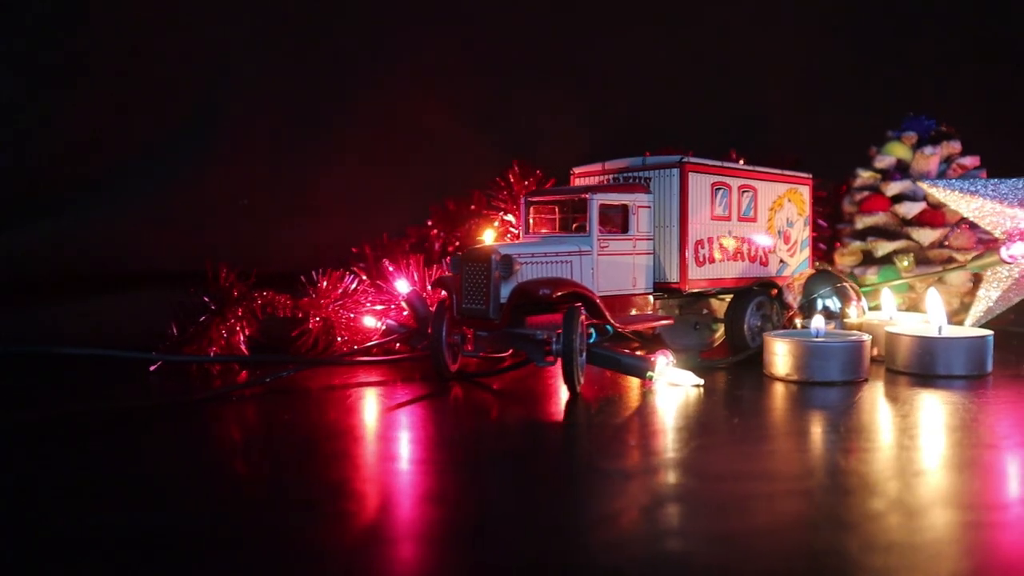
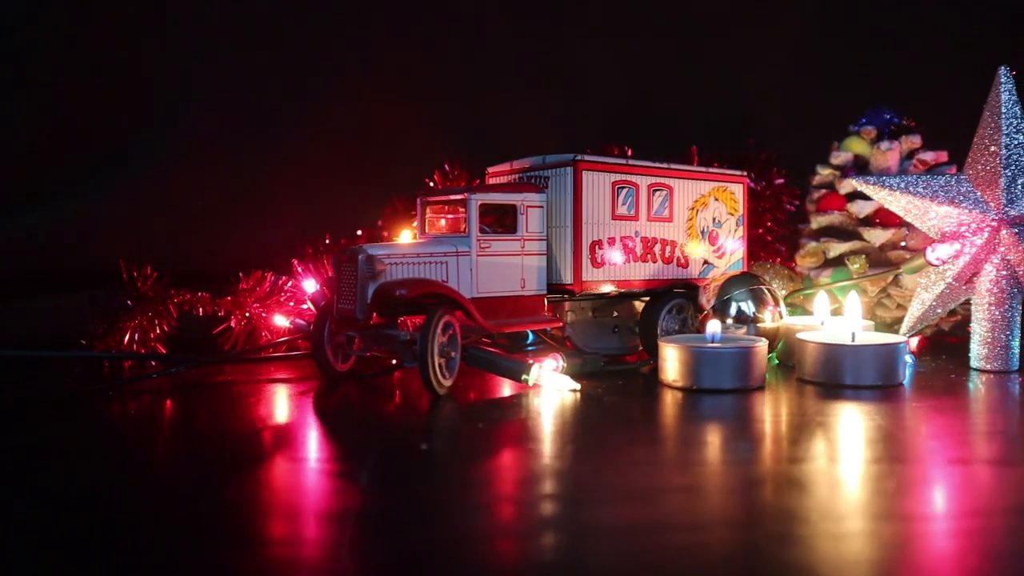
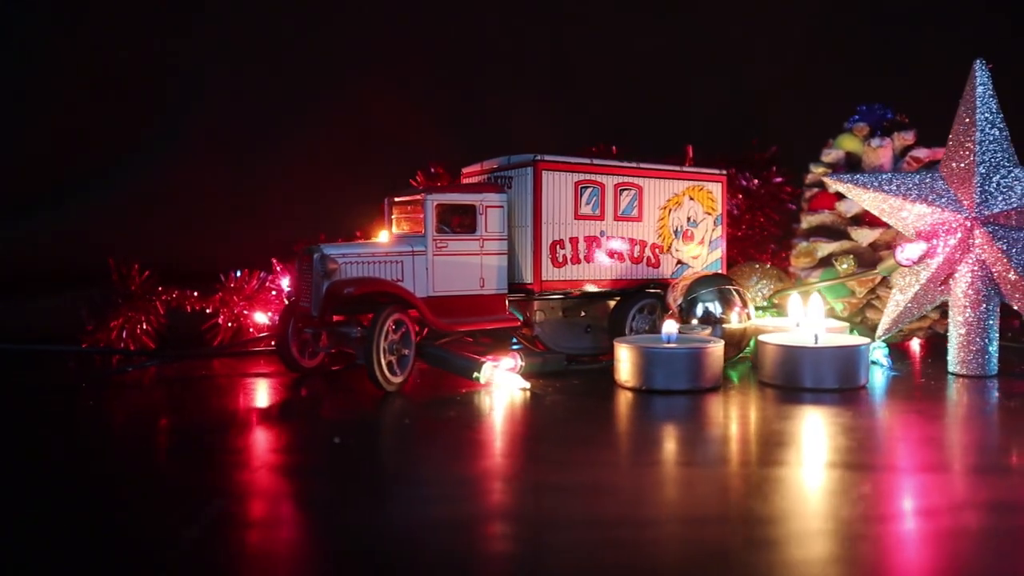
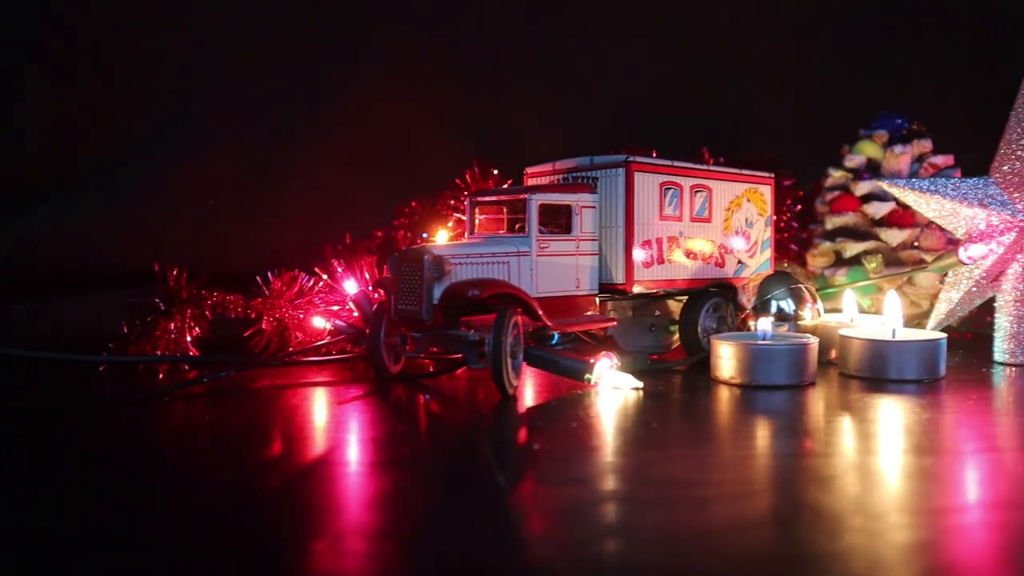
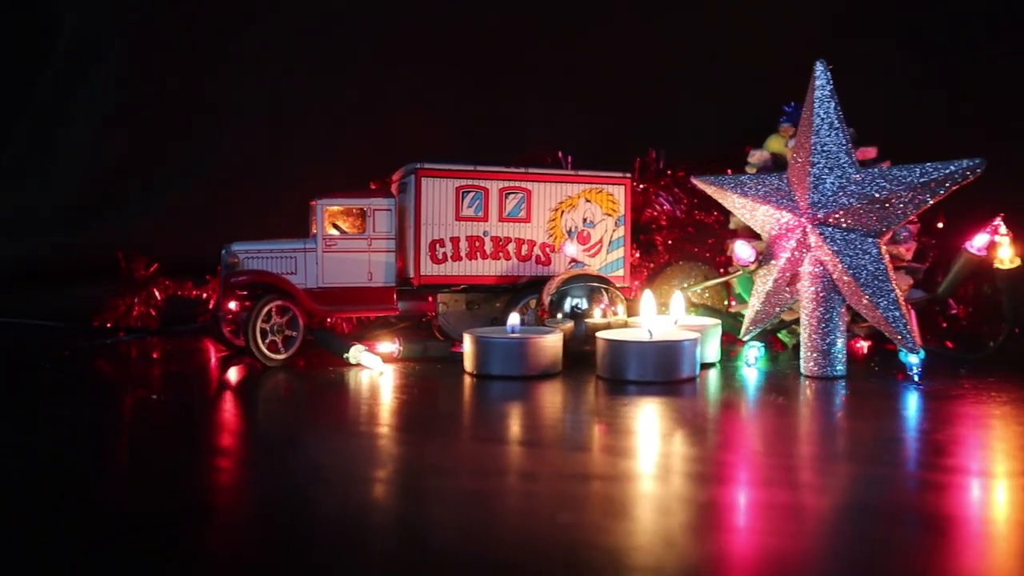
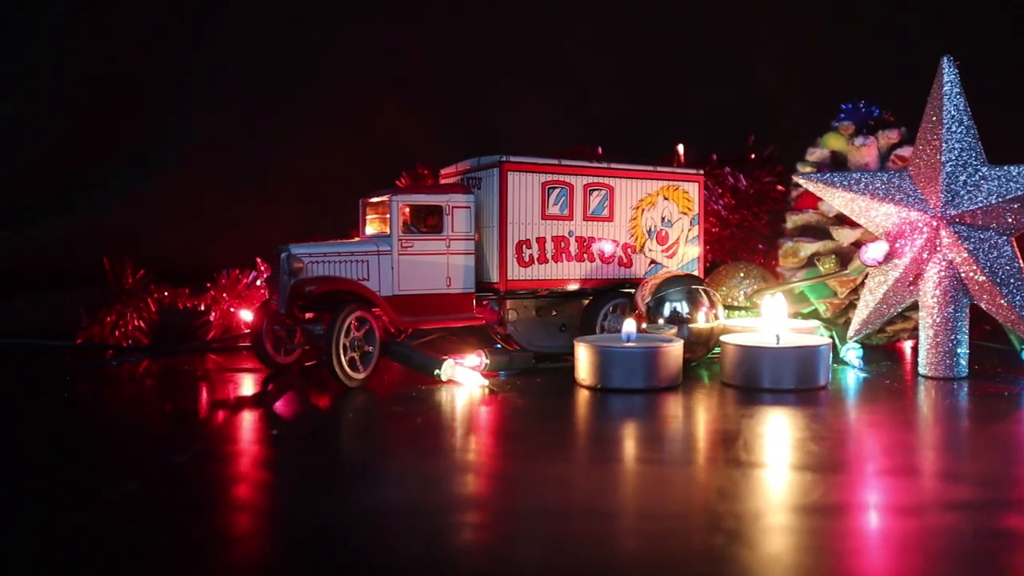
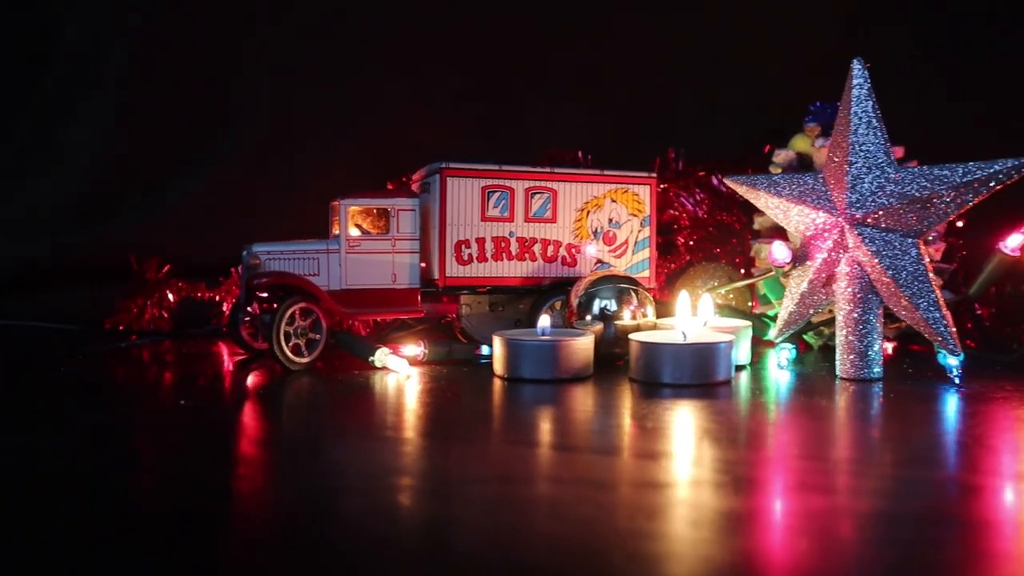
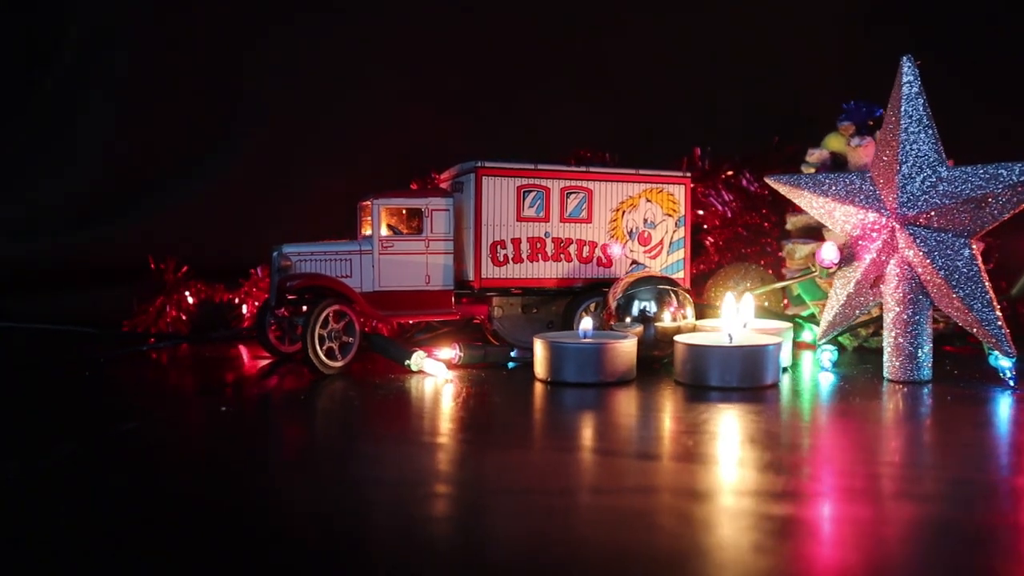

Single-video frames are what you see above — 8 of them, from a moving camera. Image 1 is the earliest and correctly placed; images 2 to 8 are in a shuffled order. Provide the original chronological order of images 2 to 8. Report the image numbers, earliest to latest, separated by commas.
4, 2, 3, 6, 8, 7, 5
